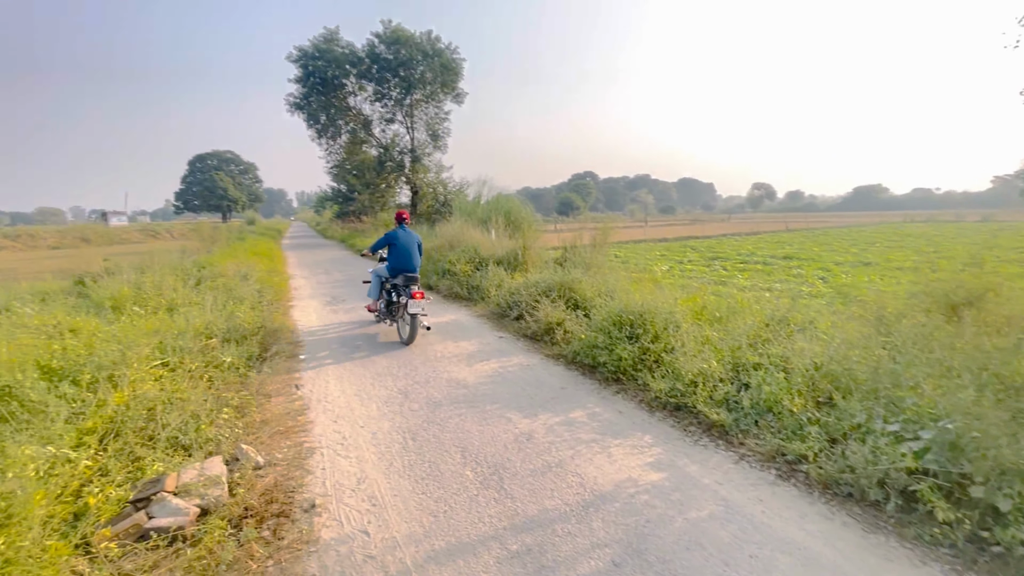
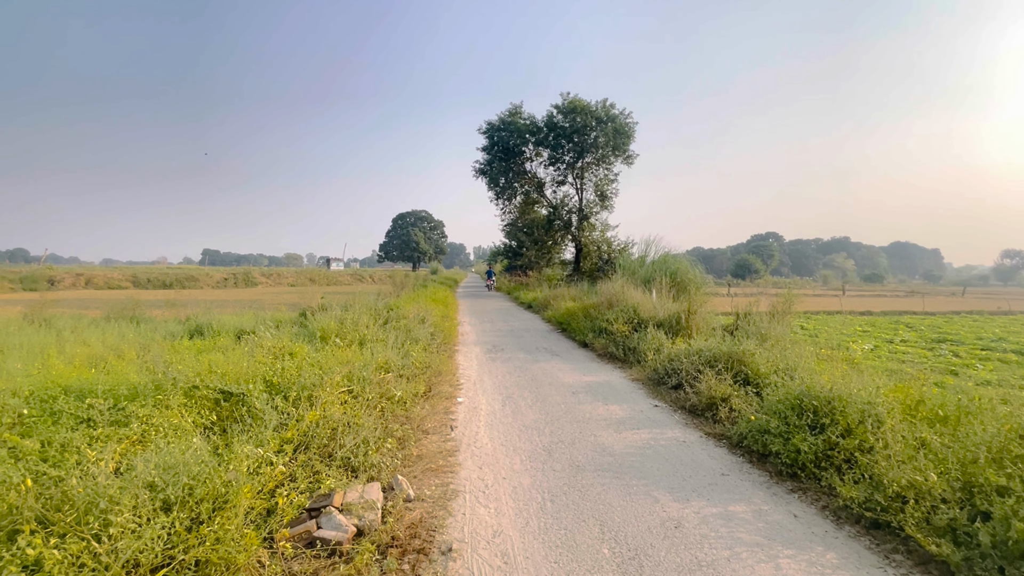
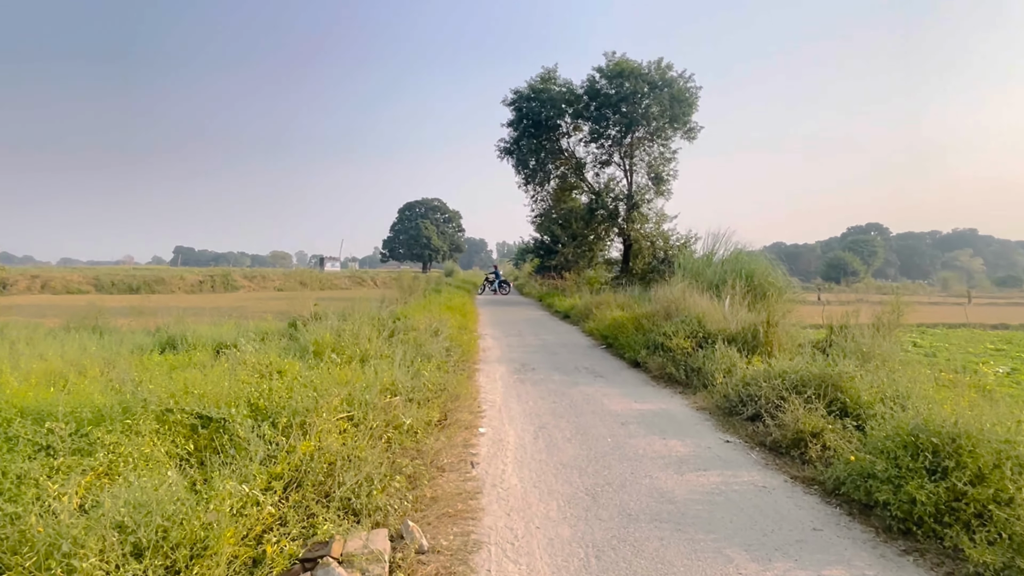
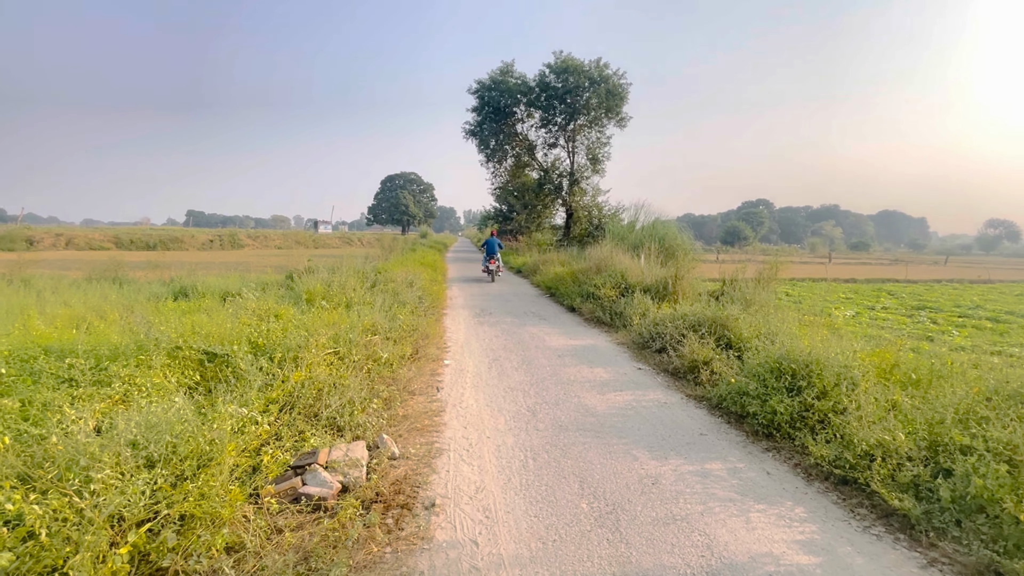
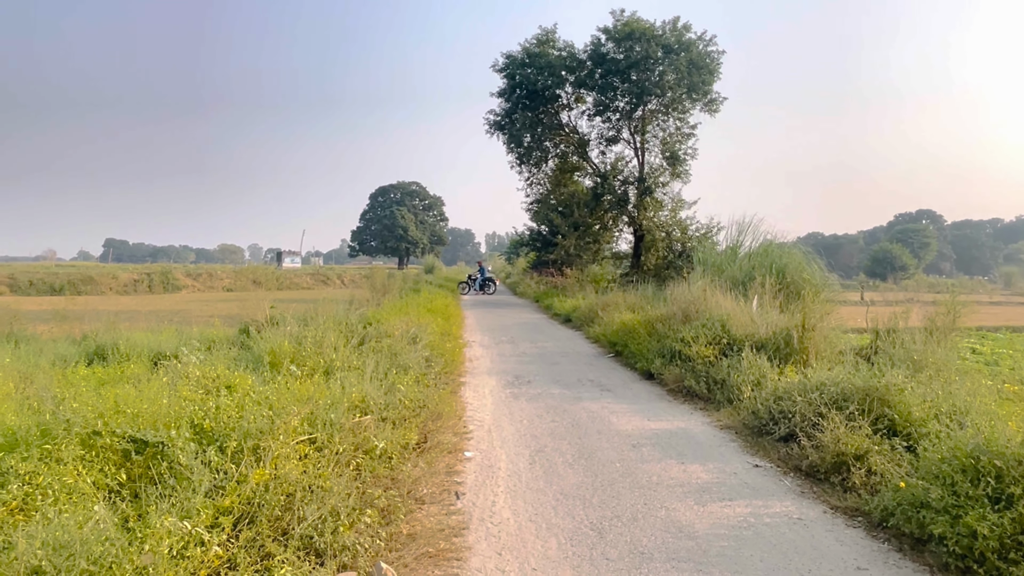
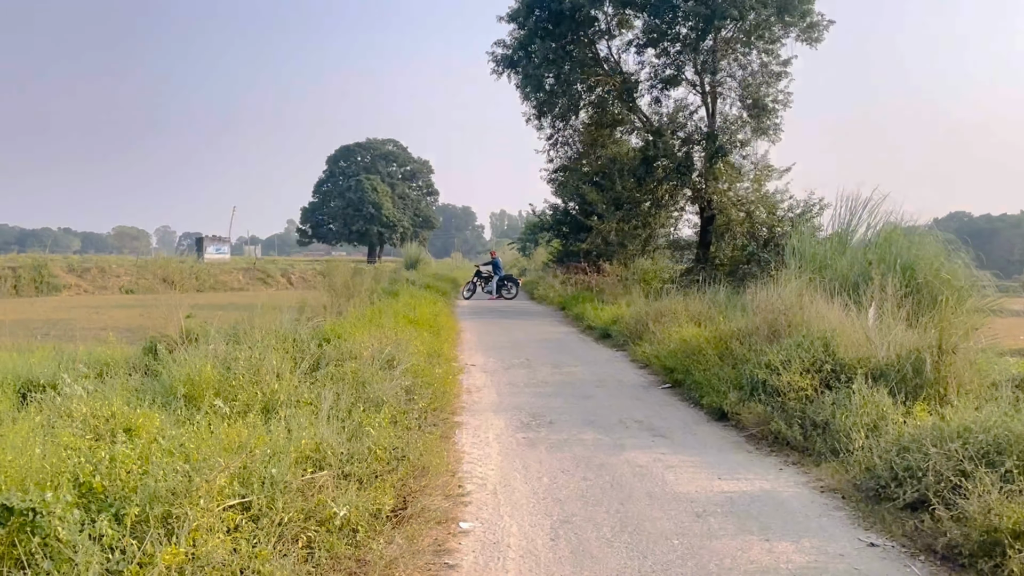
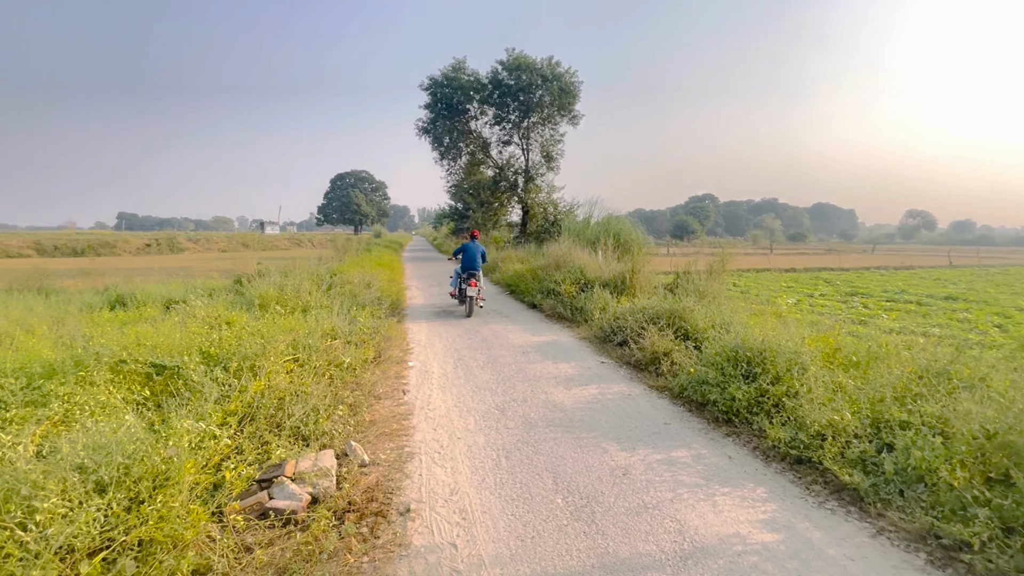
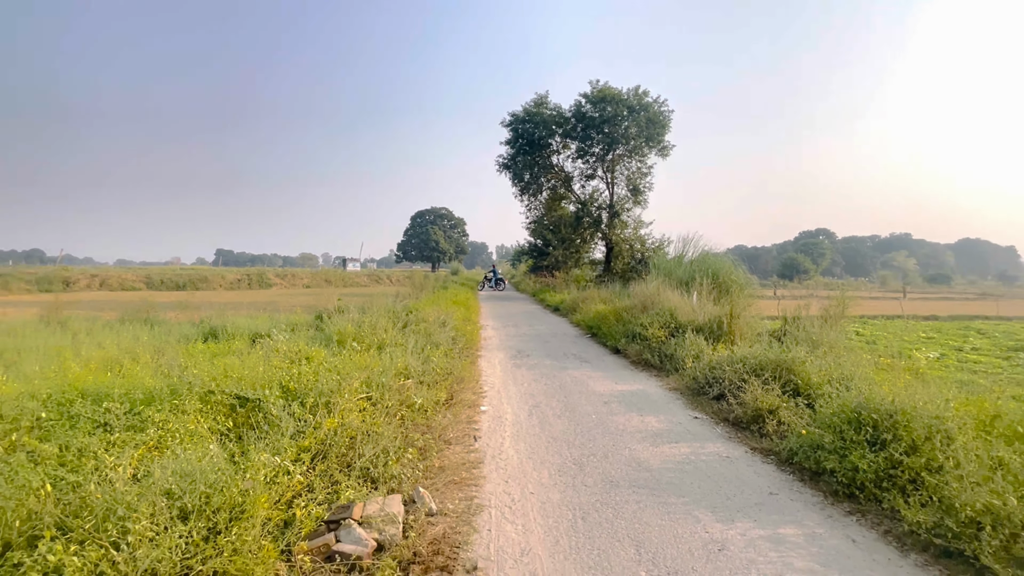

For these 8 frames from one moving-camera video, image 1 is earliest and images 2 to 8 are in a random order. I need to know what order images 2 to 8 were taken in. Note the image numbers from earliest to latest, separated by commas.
7, 4, 2, 5, 8, 3, 6
